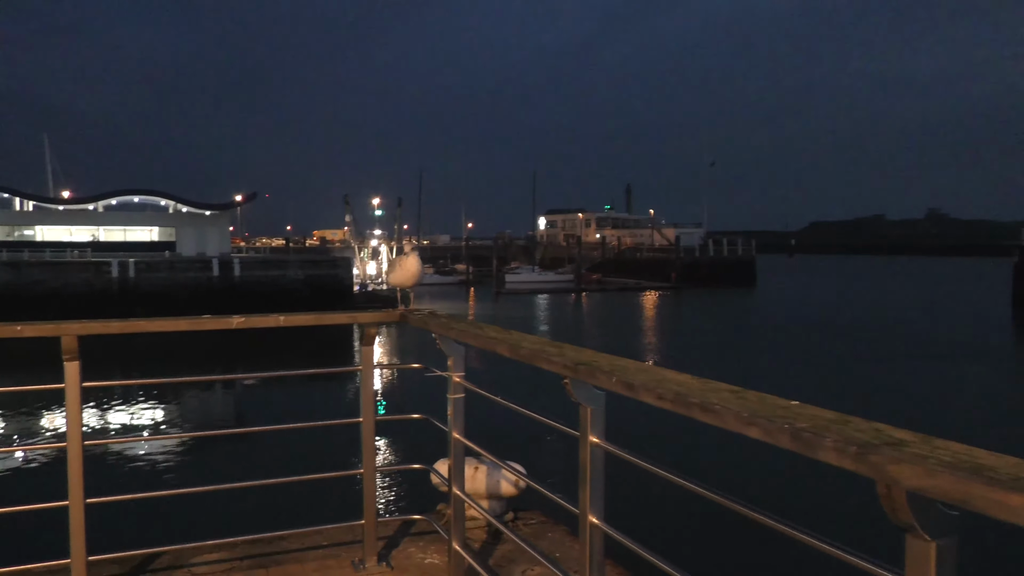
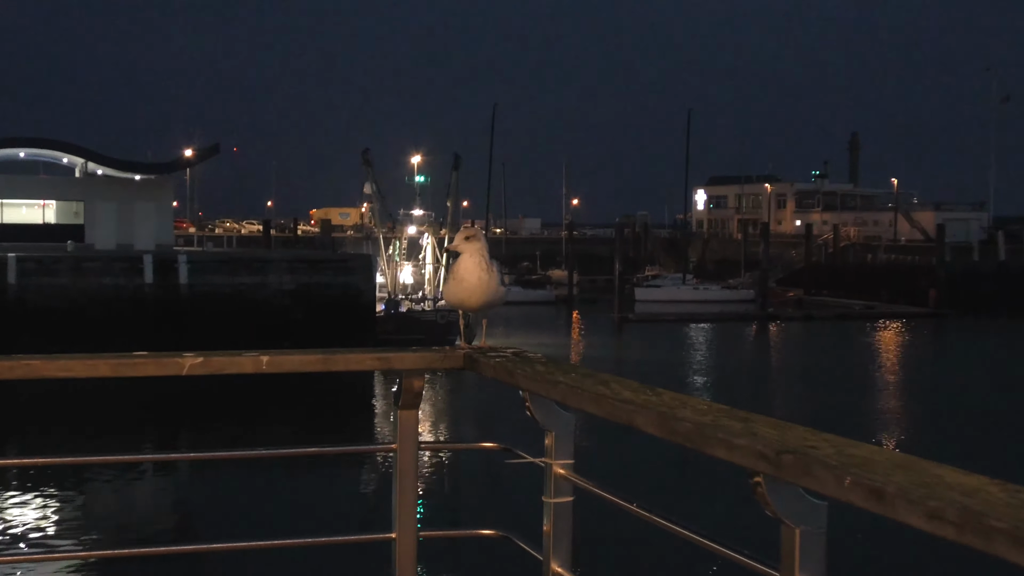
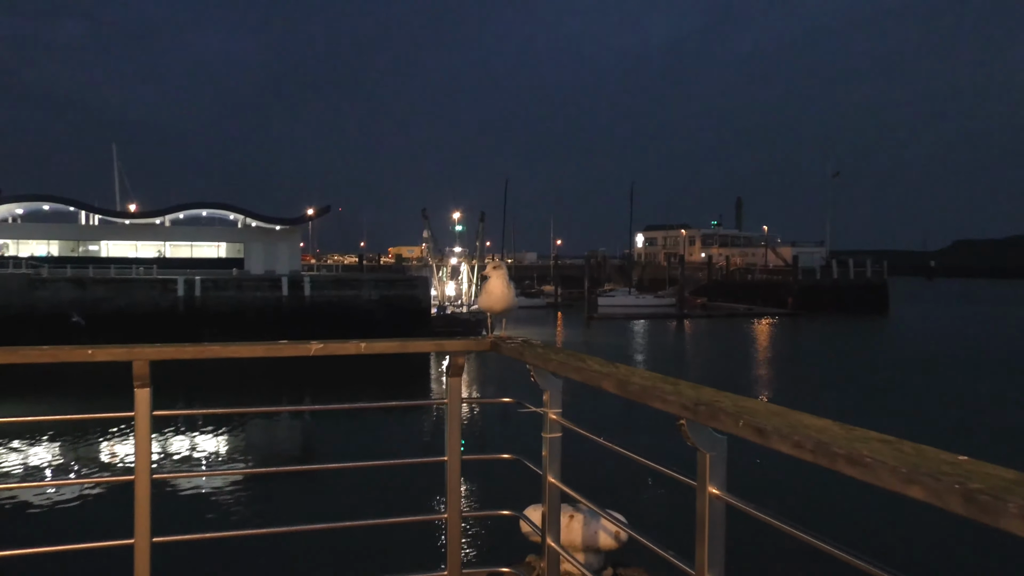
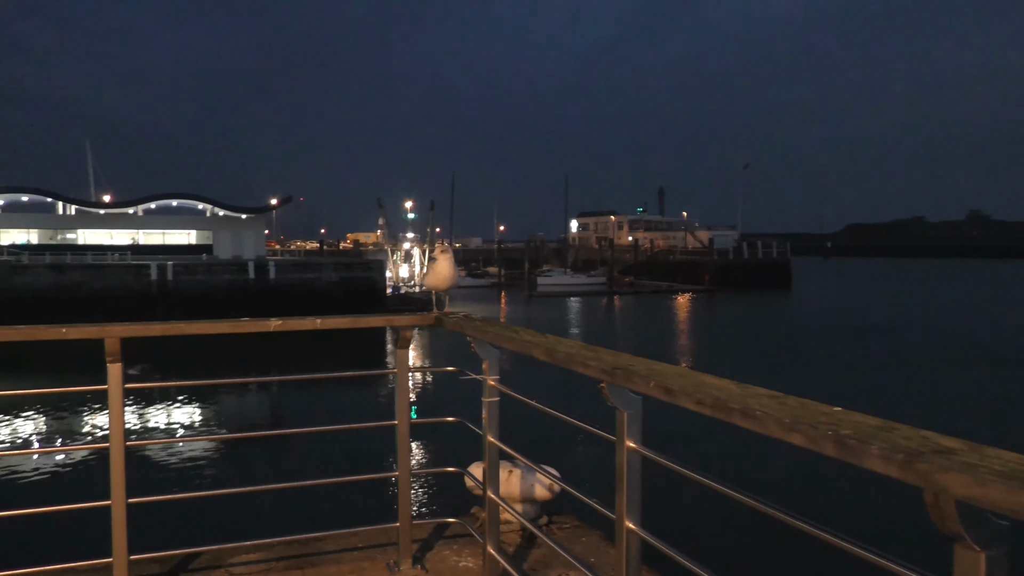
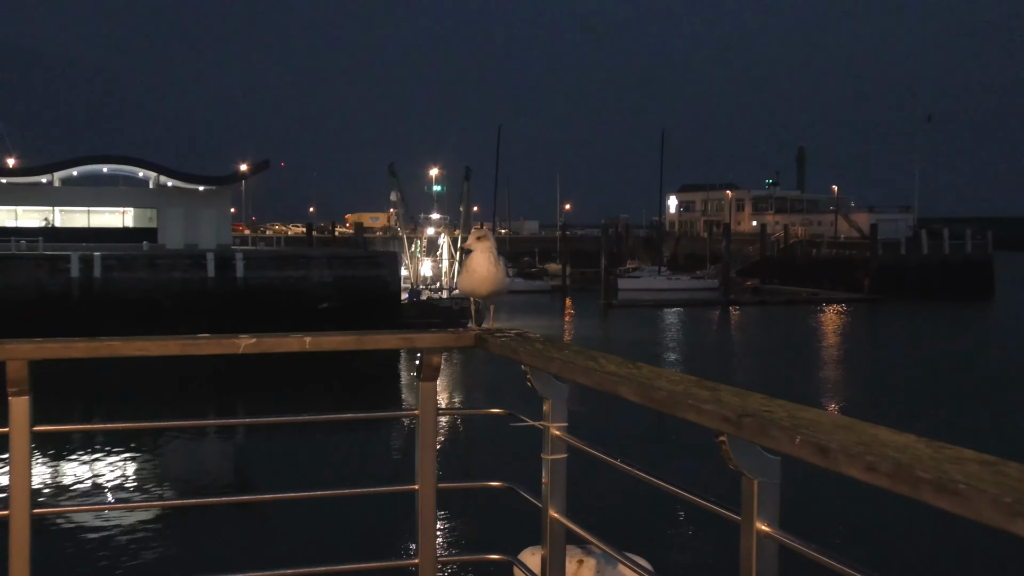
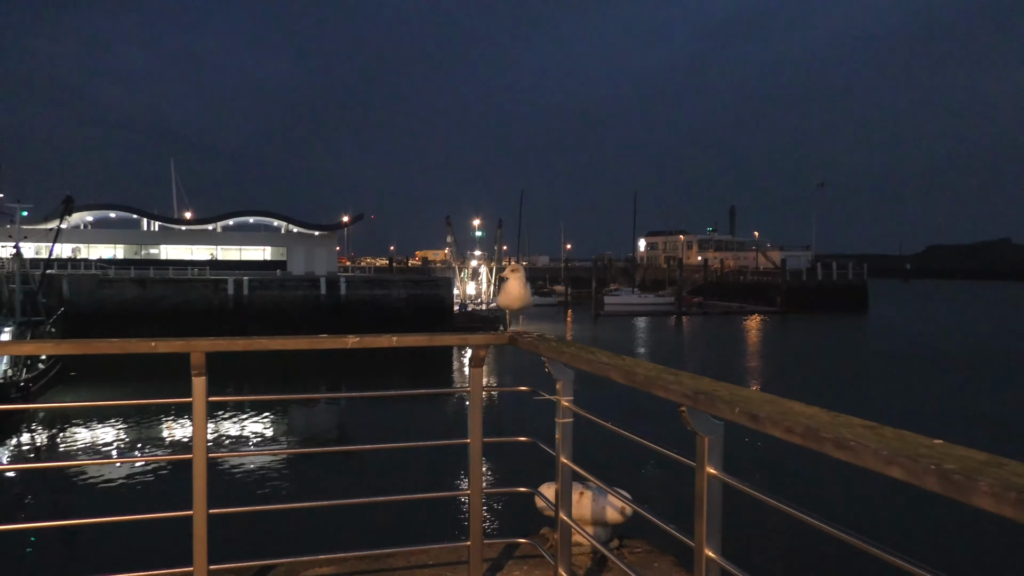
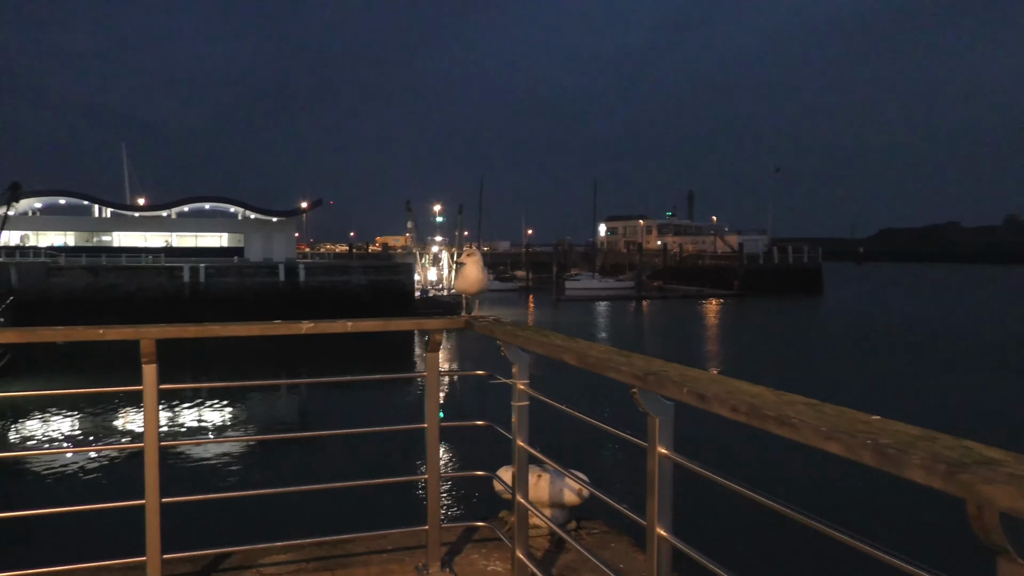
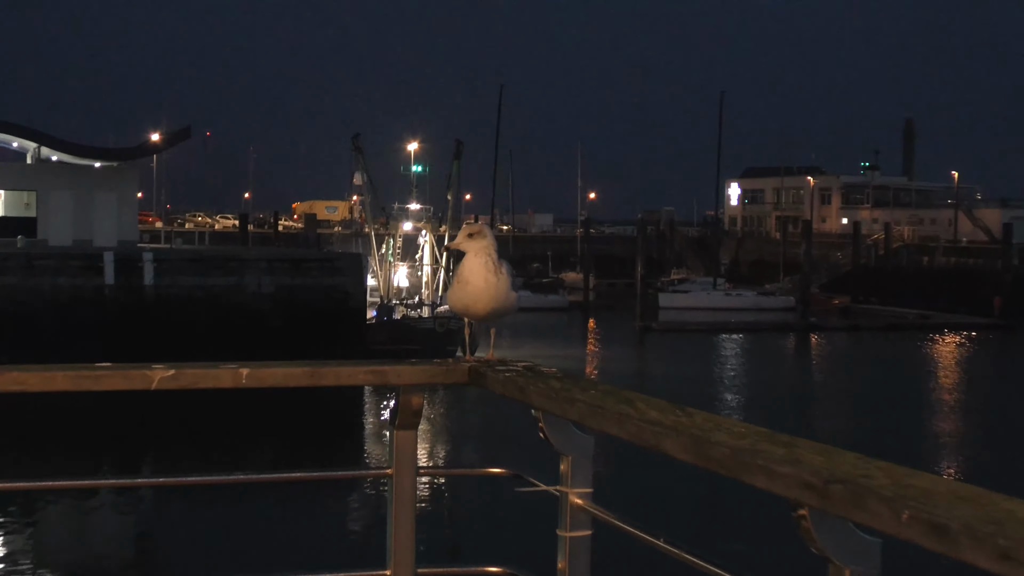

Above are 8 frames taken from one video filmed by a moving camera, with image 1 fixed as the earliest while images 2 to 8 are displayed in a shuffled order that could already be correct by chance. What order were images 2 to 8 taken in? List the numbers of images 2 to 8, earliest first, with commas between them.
4, 7, 6, 3, 5, 2, 8
